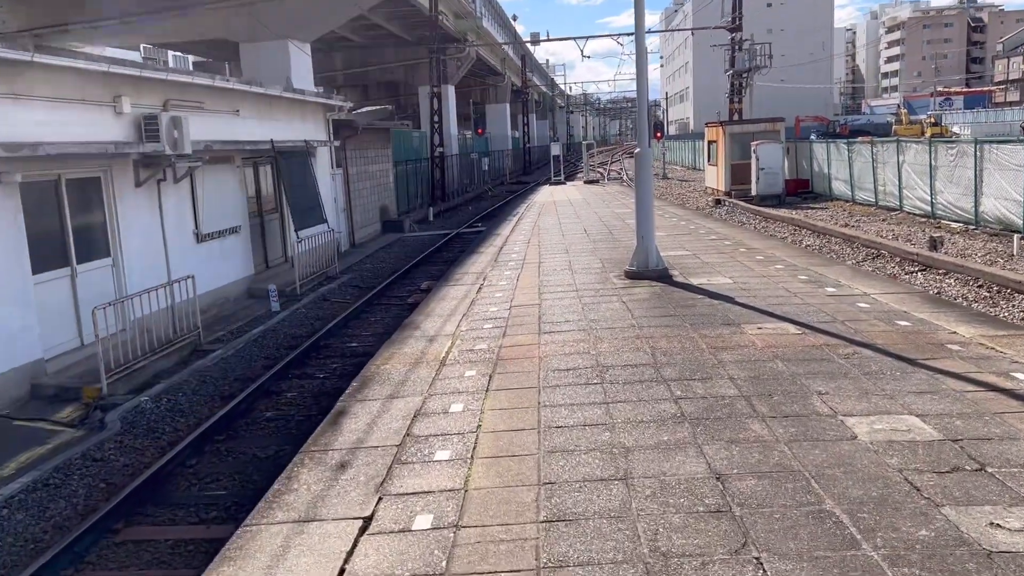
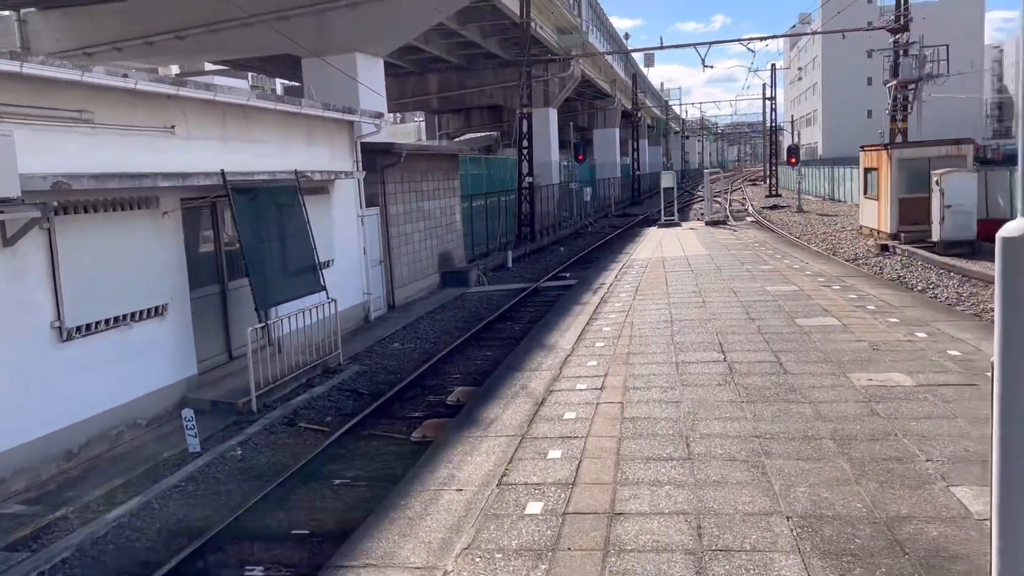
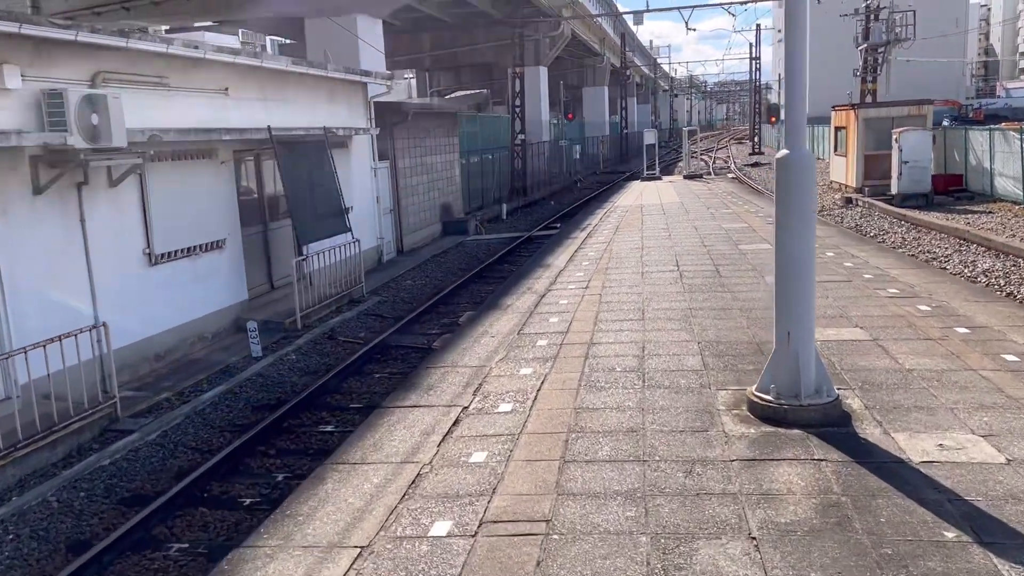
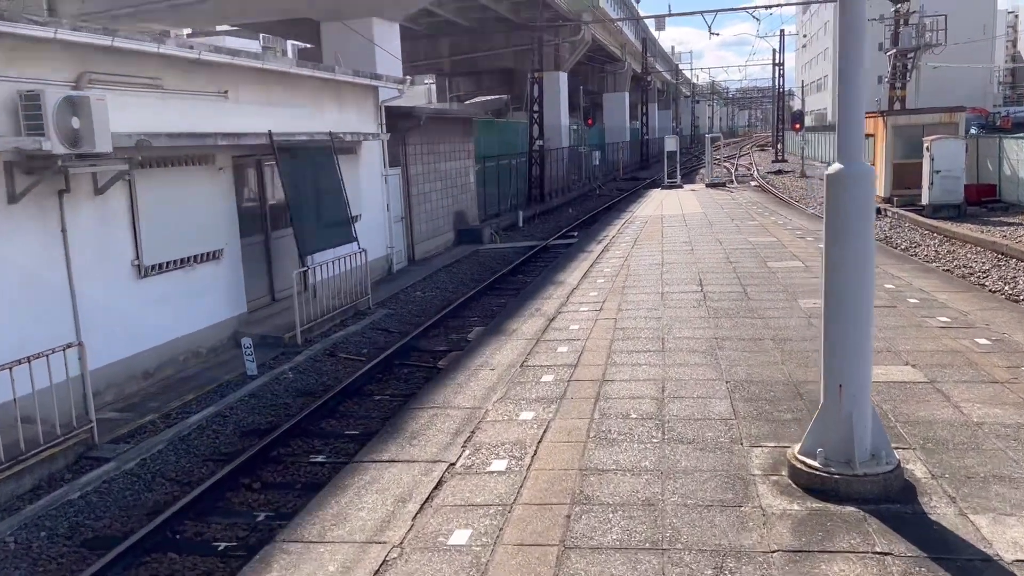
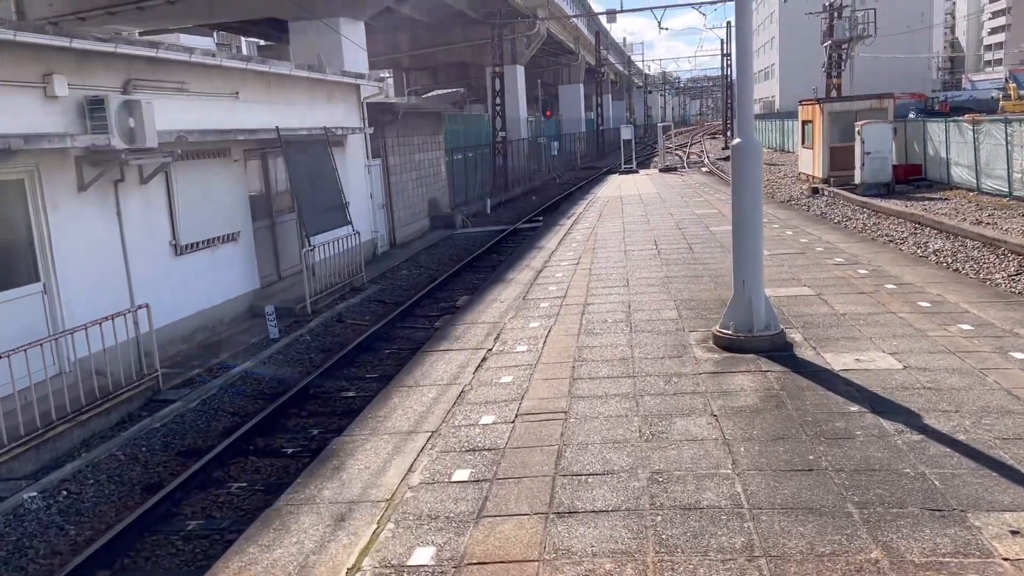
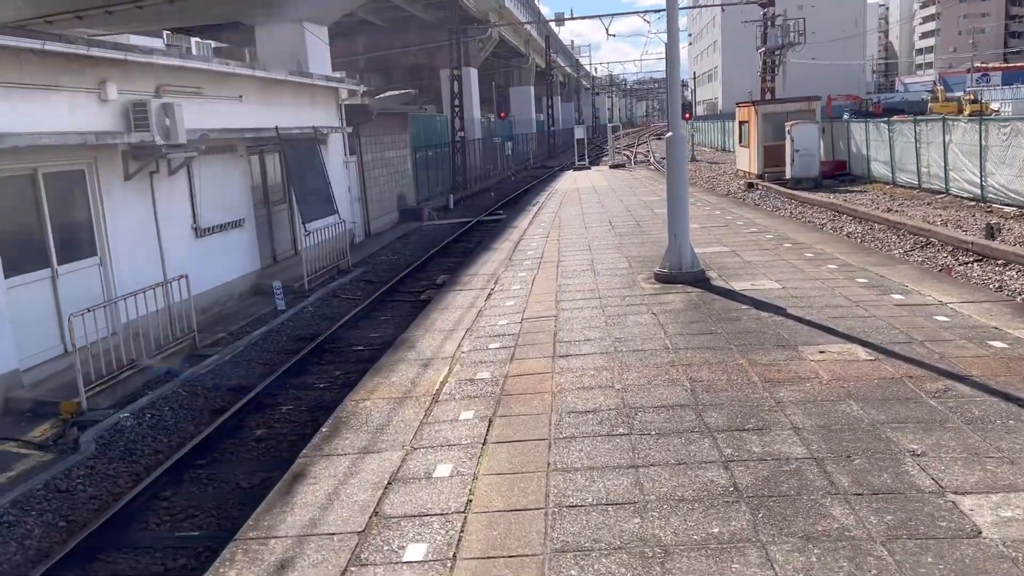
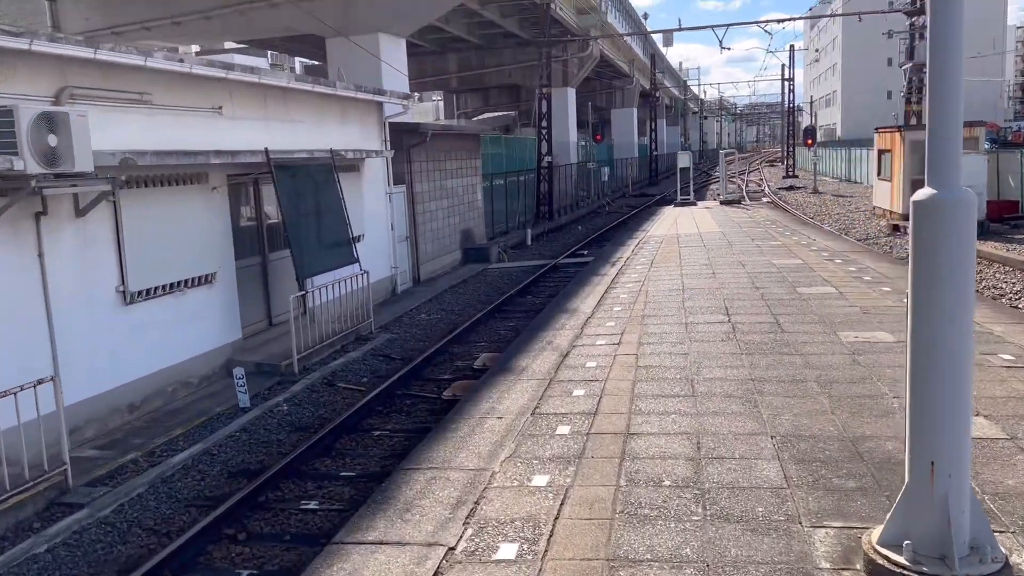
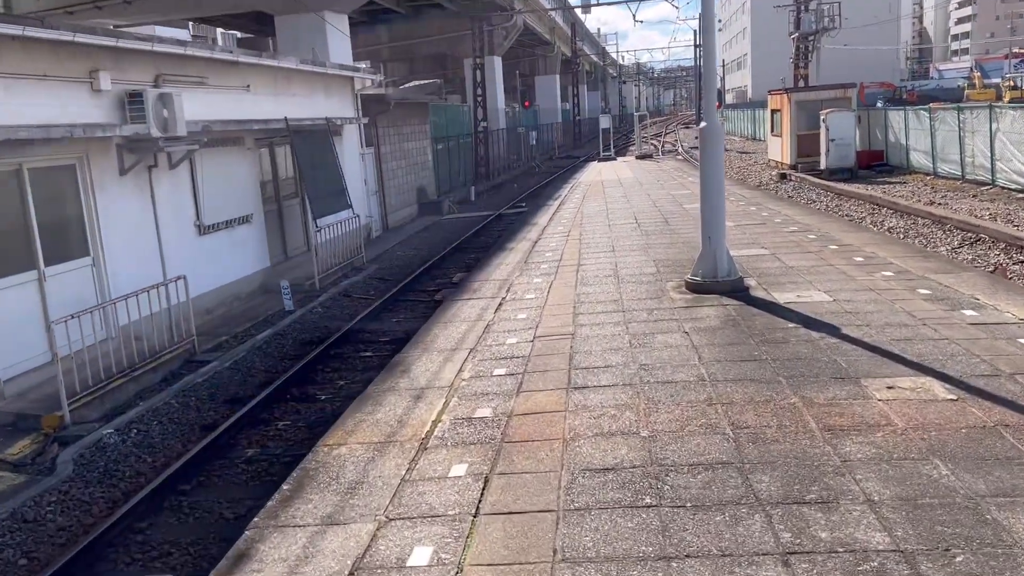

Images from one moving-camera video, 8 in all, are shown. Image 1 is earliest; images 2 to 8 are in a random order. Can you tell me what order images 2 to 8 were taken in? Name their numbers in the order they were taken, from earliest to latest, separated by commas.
6, 8, 5, 3, 4, 7, 2
